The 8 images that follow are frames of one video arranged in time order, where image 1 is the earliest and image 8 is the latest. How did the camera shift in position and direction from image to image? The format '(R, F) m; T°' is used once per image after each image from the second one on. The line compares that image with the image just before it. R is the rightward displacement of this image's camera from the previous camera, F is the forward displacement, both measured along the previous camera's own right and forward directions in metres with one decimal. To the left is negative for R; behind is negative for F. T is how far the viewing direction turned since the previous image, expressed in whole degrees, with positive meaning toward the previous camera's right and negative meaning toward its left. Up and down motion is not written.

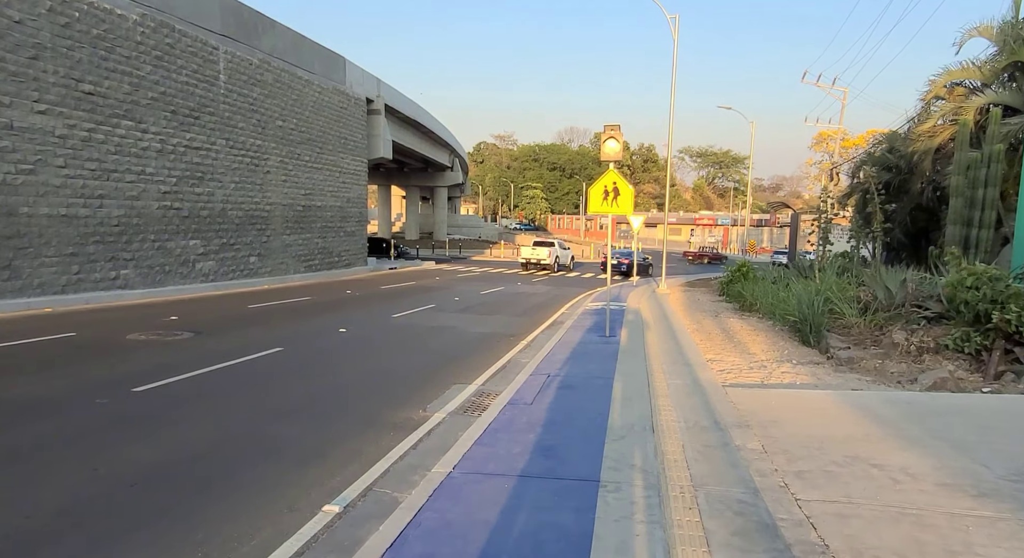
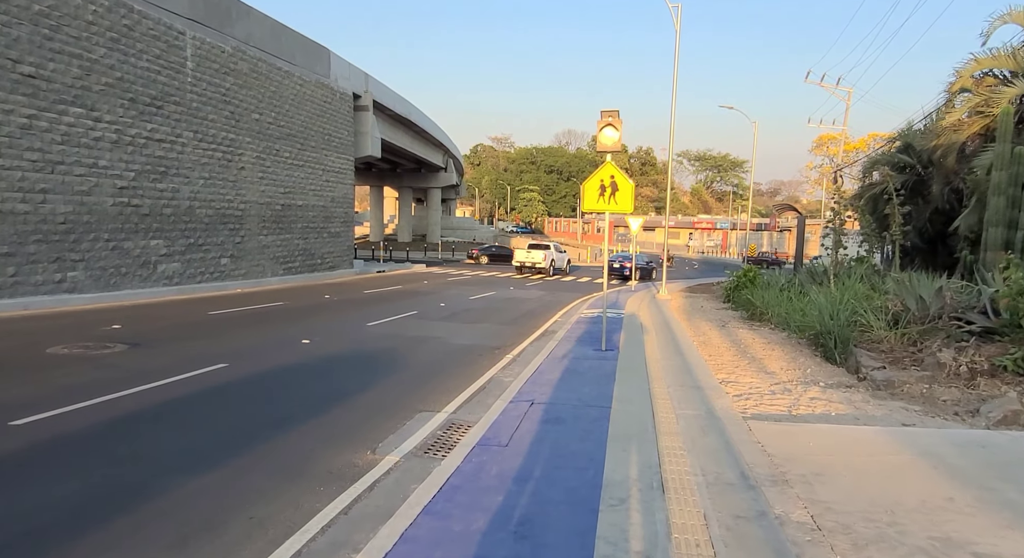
(+0.2, +1.2) m; 0°
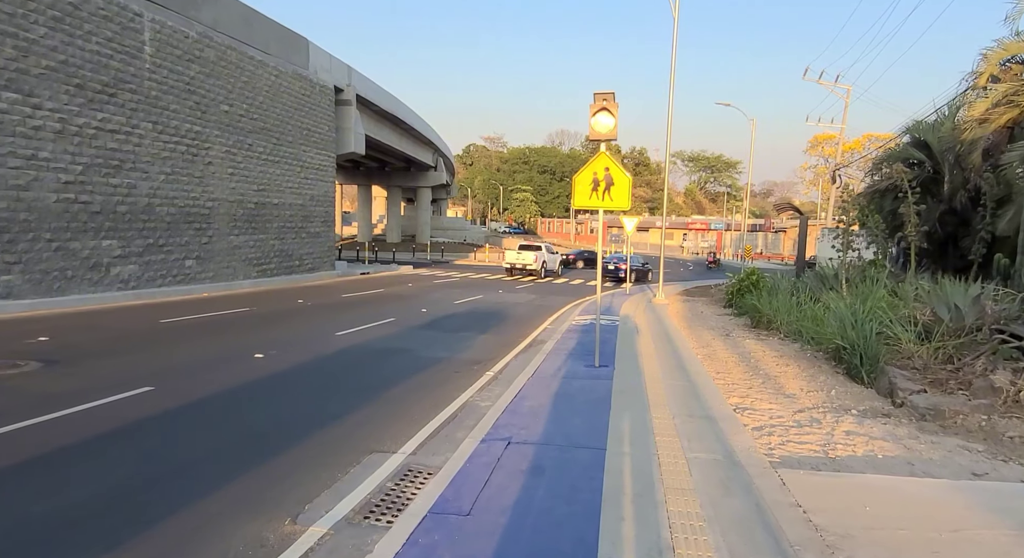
(+0.2, +1.1) m; +1°
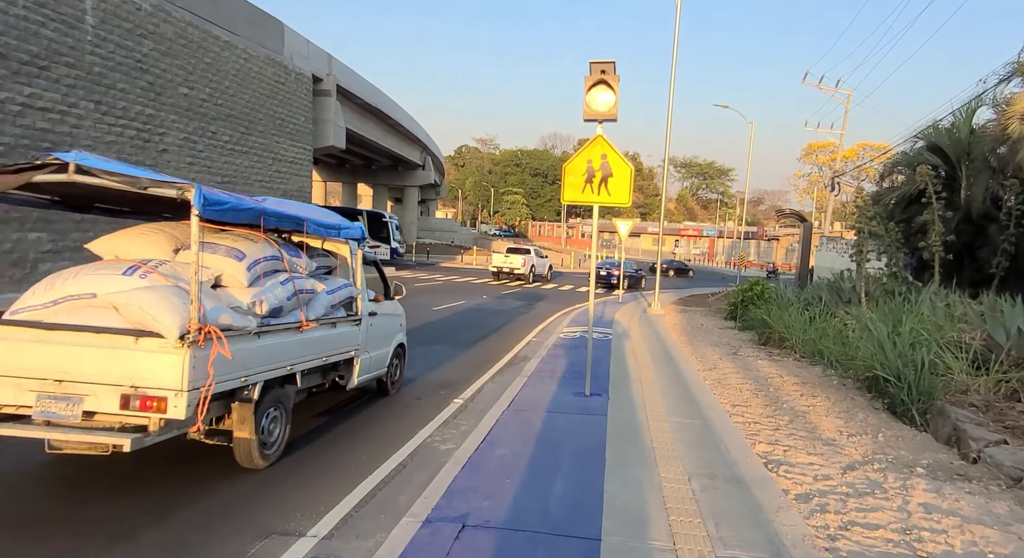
(+0.2, +1.4) m; +1°
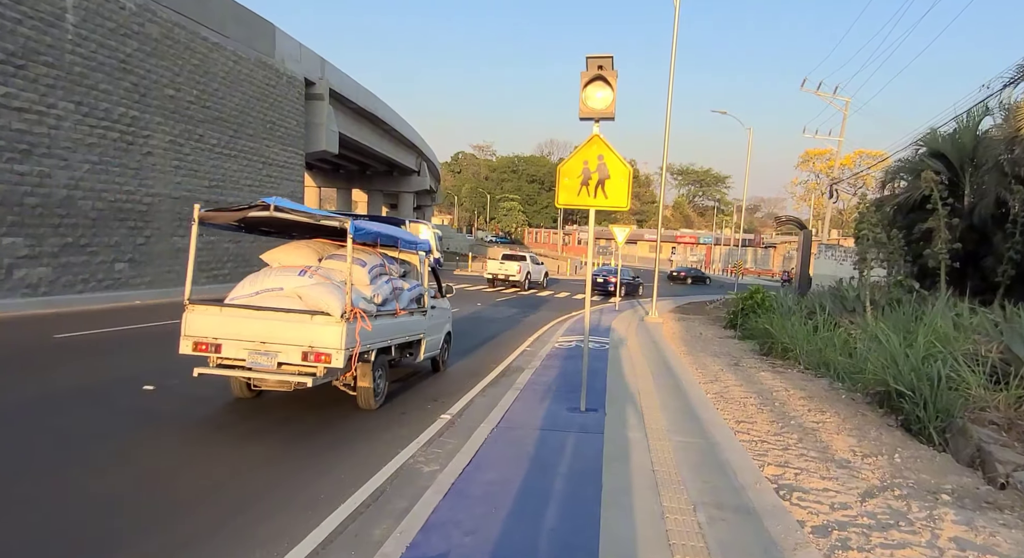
(+0.1, +0.4) m; 0°
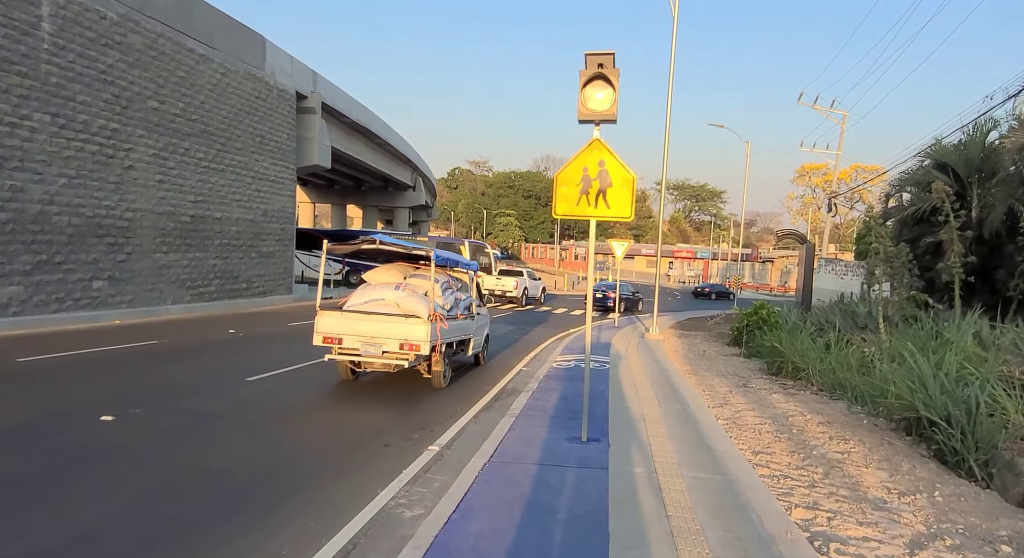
(0.0, +0.5) m; 0°
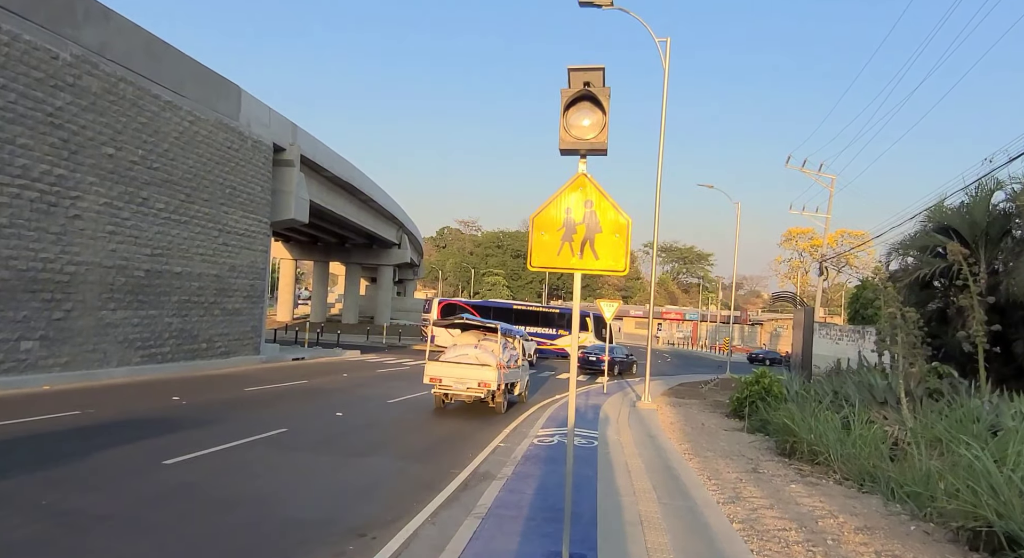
(+0.2, +1.2) m; +1°
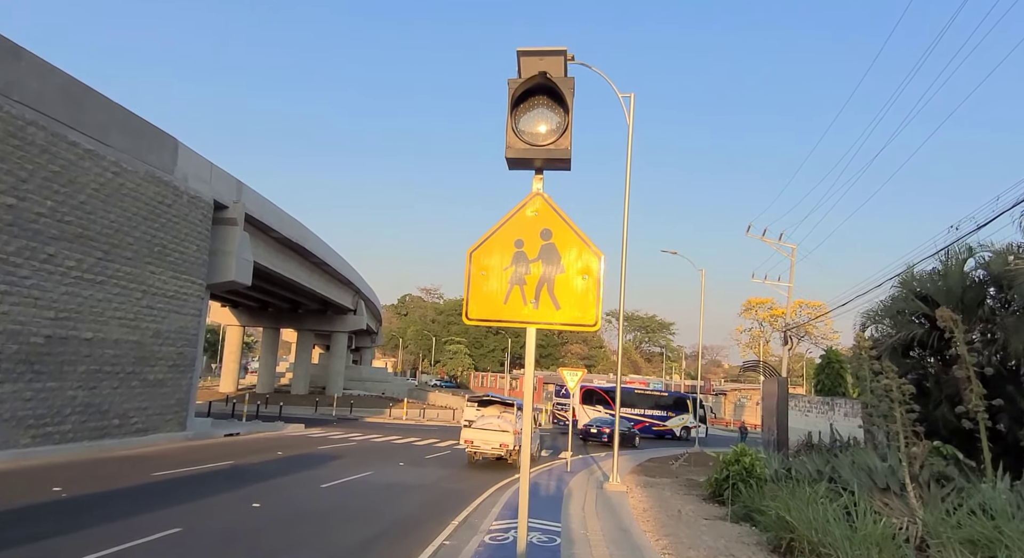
(+0.2, +1.3) m; +3°
